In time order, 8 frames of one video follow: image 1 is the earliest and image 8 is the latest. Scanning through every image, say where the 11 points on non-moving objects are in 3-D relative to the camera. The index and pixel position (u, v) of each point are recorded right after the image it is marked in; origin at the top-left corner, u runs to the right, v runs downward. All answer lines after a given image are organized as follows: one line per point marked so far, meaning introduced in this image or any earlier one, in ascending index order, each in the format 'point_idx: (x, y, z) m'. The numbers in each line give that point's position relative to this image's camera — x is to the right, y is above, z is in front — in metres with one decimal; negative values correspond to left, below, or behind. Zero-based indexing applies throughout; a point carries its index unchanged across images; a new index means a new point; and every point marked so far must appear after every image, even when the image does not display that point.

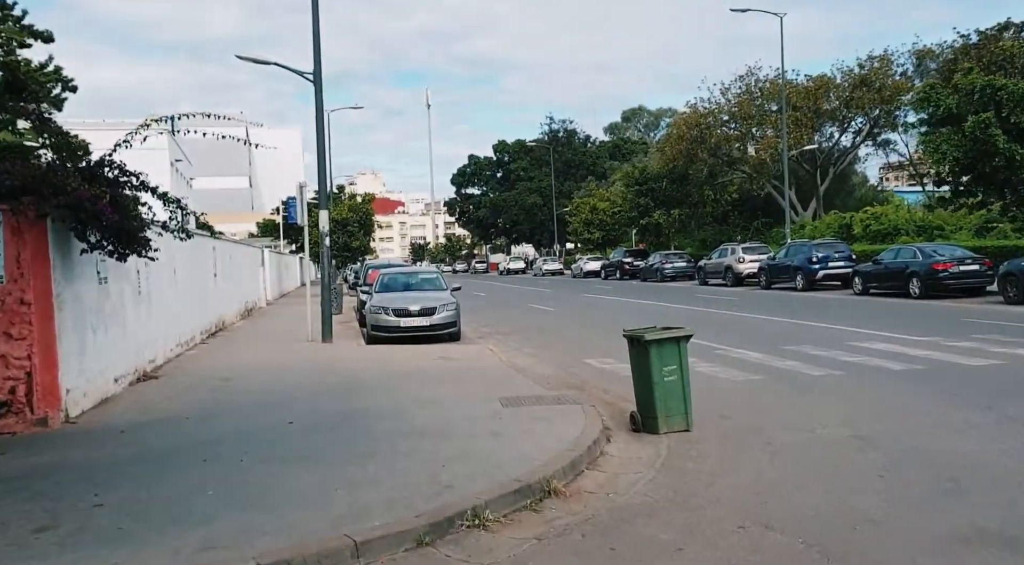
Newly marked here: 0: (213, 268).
0: (-7.0, +0.3, +19.9) m
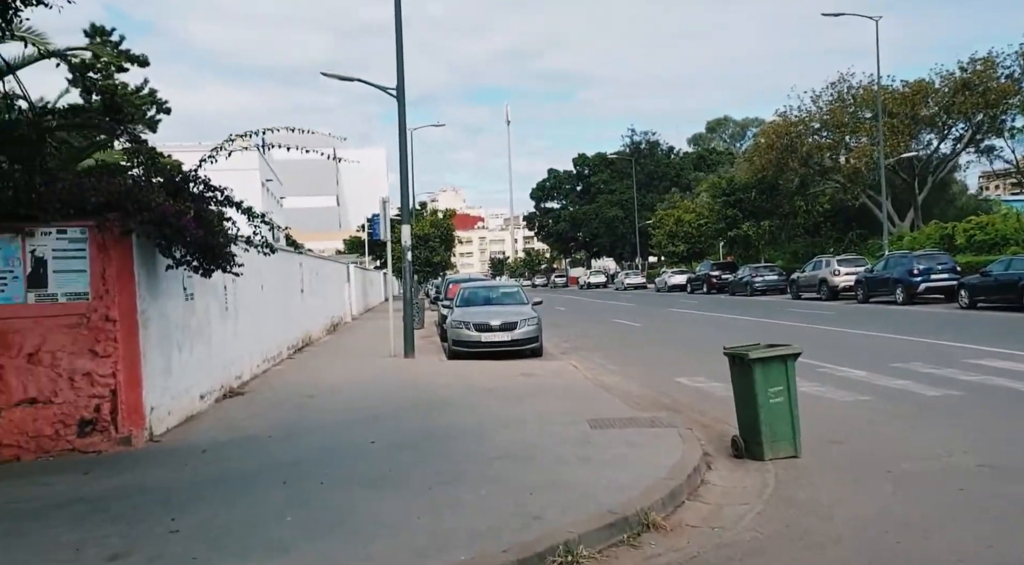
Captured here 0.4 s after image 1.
0: (-5.0, 0.0, +20.1) m
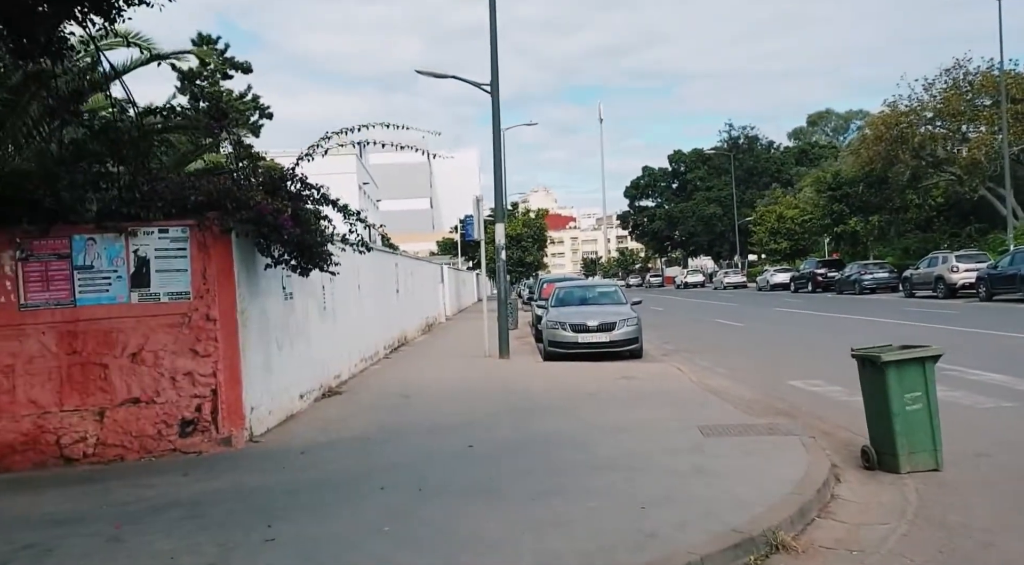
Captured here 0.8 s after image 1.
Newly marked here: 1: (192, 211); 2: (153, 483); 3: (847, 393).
0: (-2.8, 0.0, +20.1) m
1: (-3.1, +0.7, +8.3) m
2: (-3.0, -1.7, +7.1) m
3: (+4.3, -1.4, +10.8) m
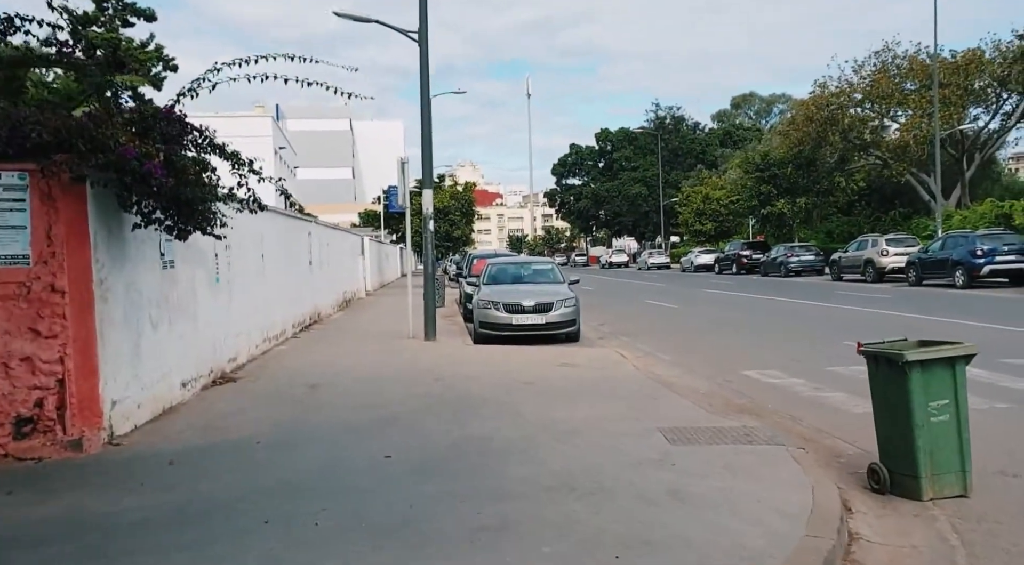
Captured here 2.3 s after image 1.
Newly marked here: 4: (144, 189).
0: (-4.4, +0.6, +18.2) m
1: (-3.7, +1.0, +6.5) m
2: (-3.5, -1.4, +5.4) m
3: (+3.4, -1.2, +9.7) m
4: (-3.0, +0.8, +6.9) m
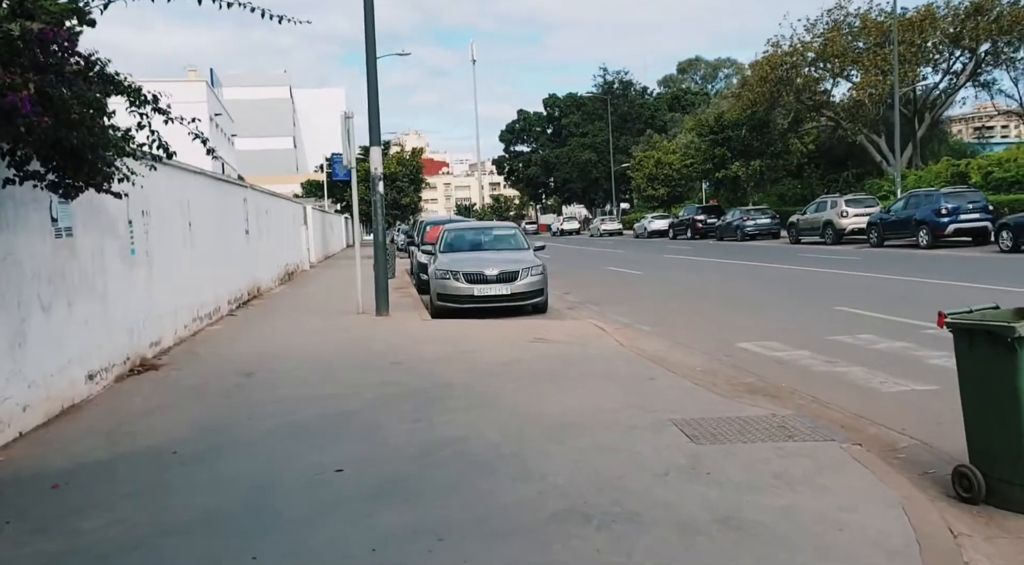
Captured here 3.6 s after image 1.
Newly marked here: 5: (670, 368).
0: (-5.2, +1.2, +16.6) m
1: (-3.8, +1.2, +4.9) m
2: (-3.5, -1.3, +3.9) m
3: (+3.1, -0.7, +8.6) m
4: (-3.1, +0.9, +5.3) m
5: (+1.5, -0.8, +8.3) m
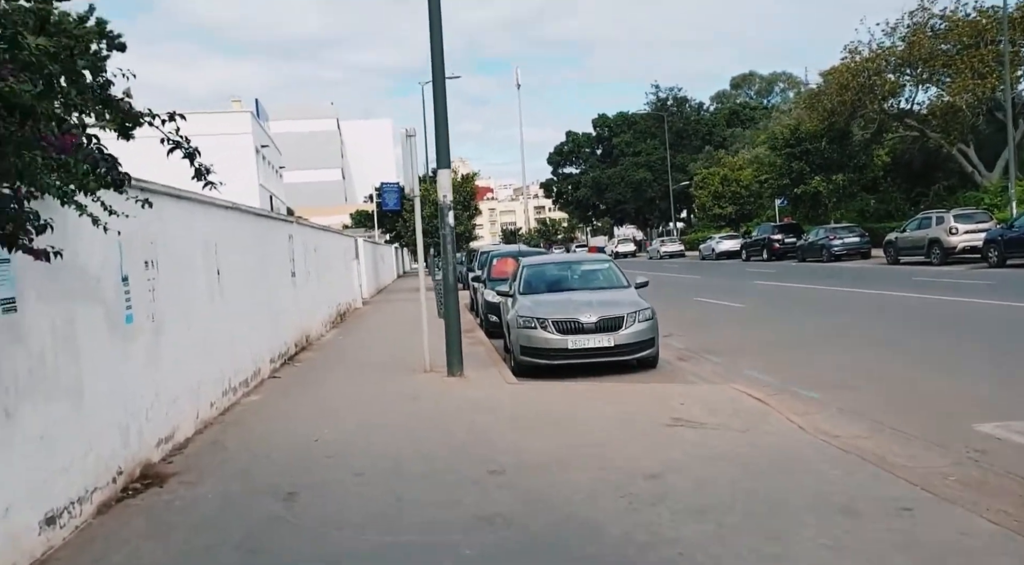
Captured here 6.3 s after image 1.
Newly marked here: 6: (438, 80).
0: (-3.8, +0.3, +14.2) m
1: (-3.0, +0.7, +2.4) m
2: (-2.7, -1.8, +1.4) m
3: (+4.2, -1.2, +5.7) m
4: (-2.3, +0.5, +2.8) m
5: (+2.6, -1.3, +5.5) m
6: (-1.0, +2.7, +11.3) m
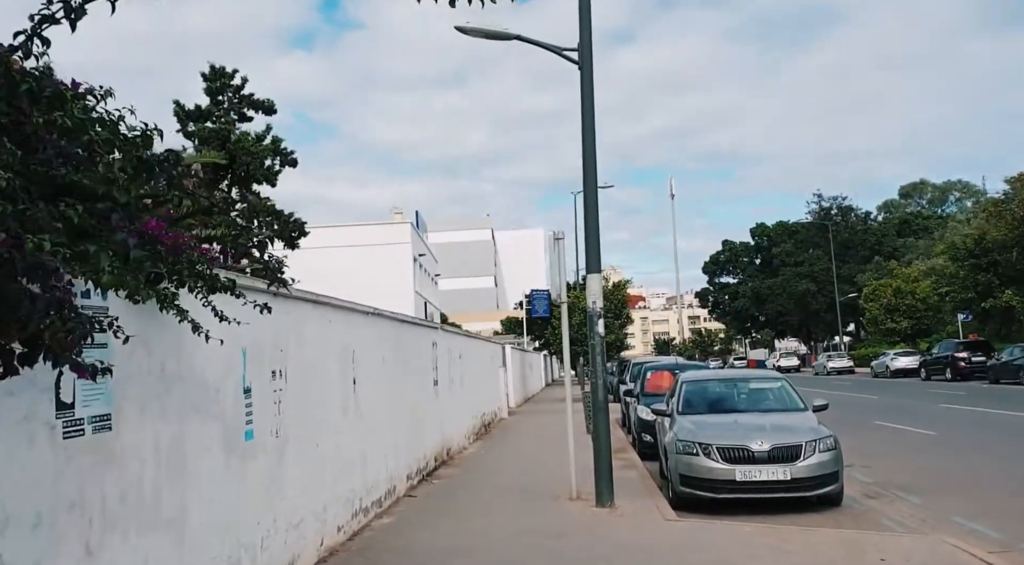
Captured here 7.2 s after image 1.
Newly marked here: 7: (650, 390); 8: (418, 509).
0: (-1.3, -1.5, +13.6) m
1: (-2.6, +0.4, +2.1) m
2: (-2.5, -1.9, +0.7) m
3: (+5.0, -1.9, +3.8) m
4: (-1.8, +0.1, +2.3) m
5: (+3.4, -2.0, +3.9) m
6: (+1.0, +1.2, +10.7) m
7: (+2.7, -2.1, +16.7) m
8: (-1.1, -2.7, +10.1) m
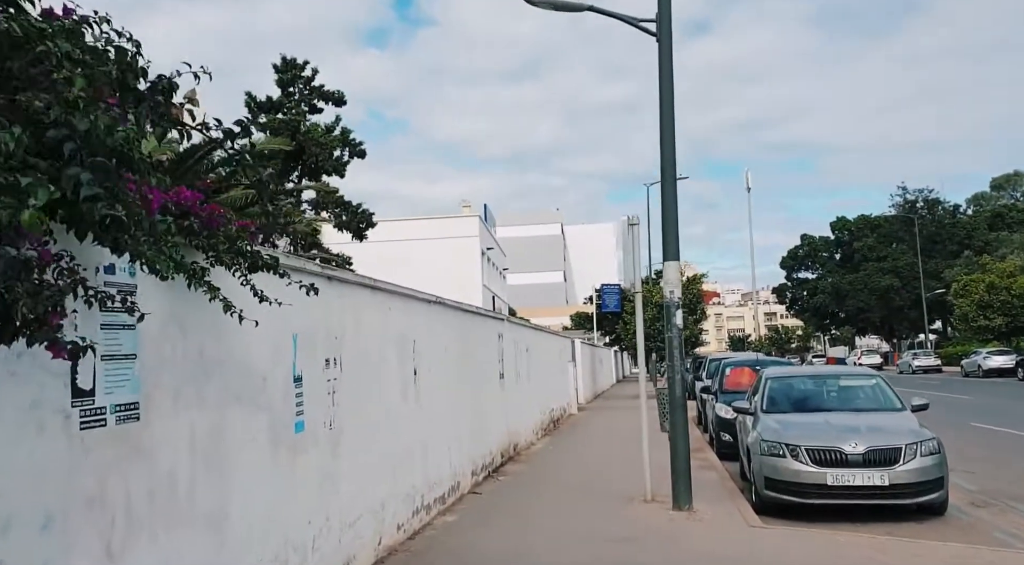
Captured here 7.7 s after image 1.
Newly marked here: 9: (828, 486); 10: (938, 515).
0: (-0.2, -1.3, +13.2) m
1: (-2.4, +0.5, +1.7) m
2: (-2.5, -1.8, +0.3) m
3: (+5.3, -1.8, +2.8) m
4: (-1.6, +0.2, +1.9) m
5: (+3.7, -1.9, +3.0) m
6: (+1.8, +1.4, +10.0) m
7: (+4.0, -2.0, +15.9) m
8: (-0.3, -2.6, +9.6) m
9: (+3.2, -2.1, +8.6) m
10: (+4.6, -2.5, +9.1) m
